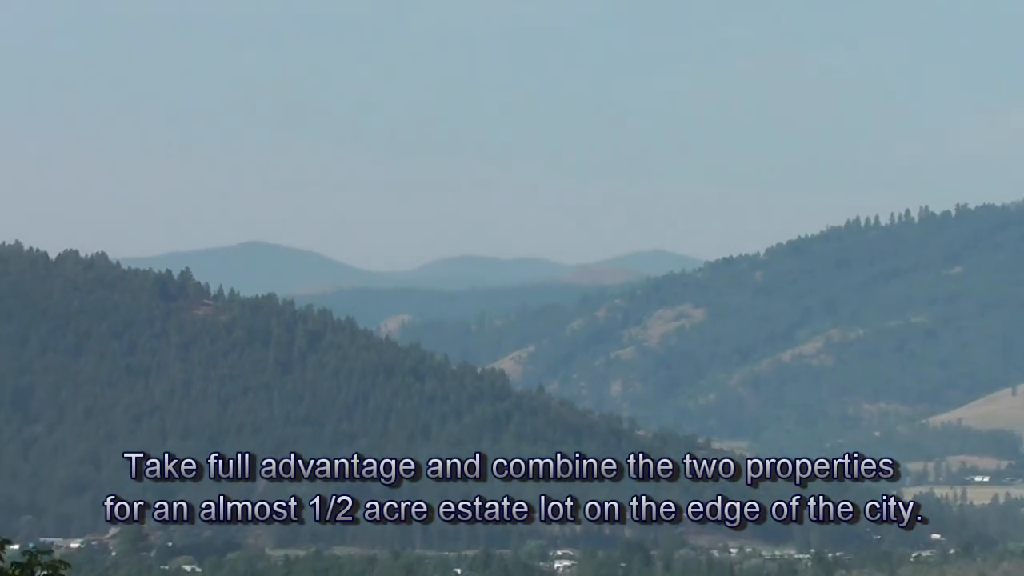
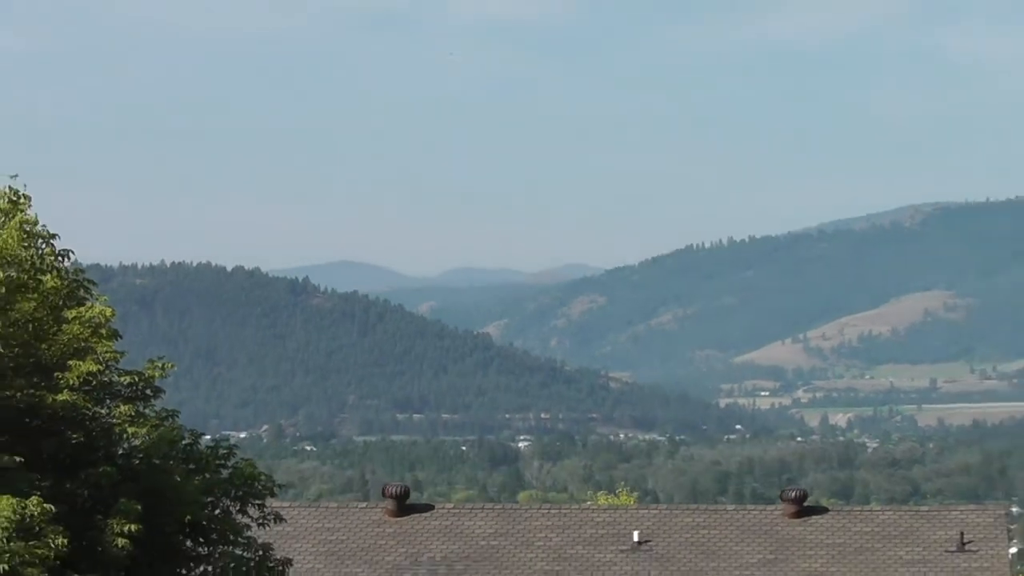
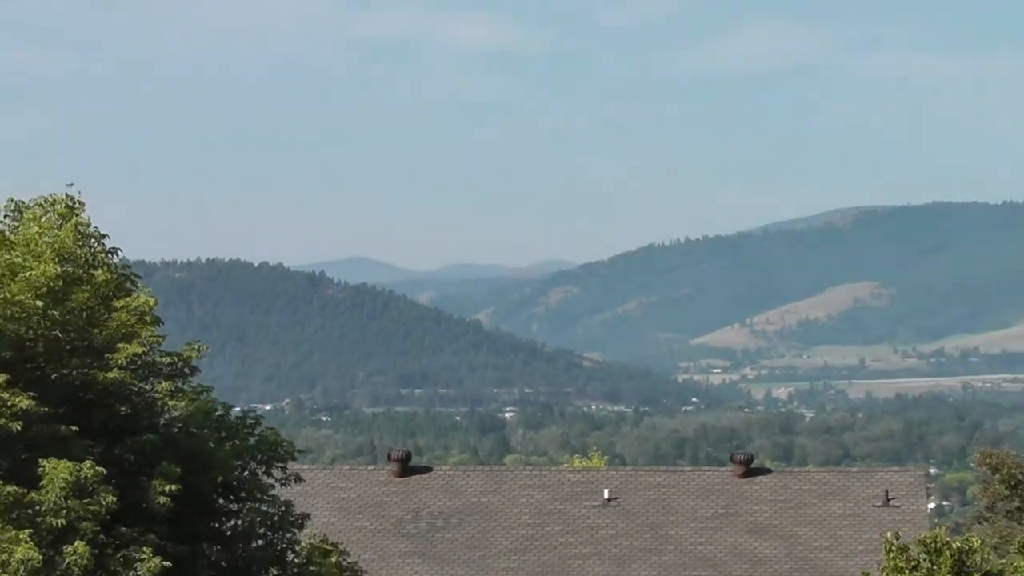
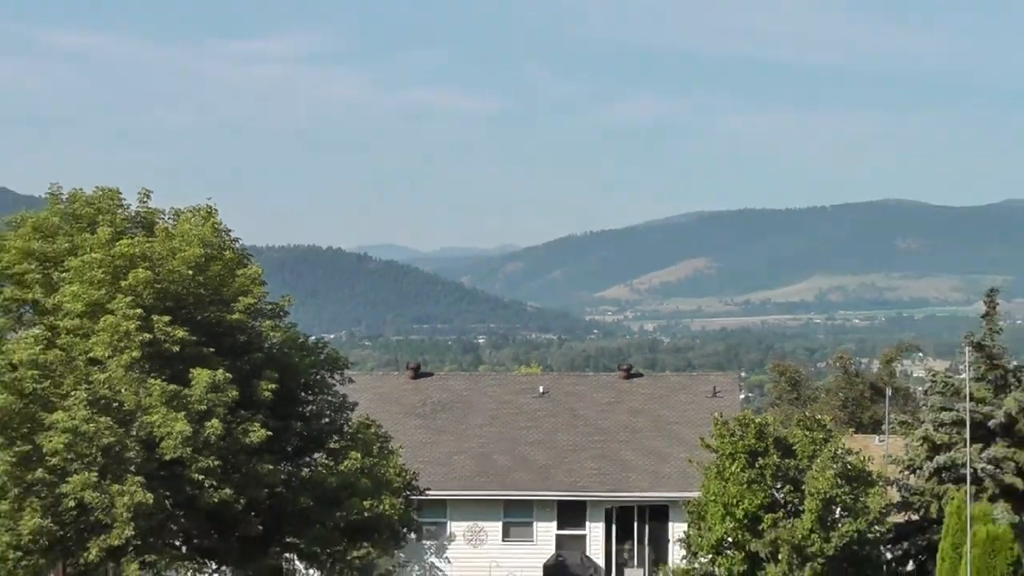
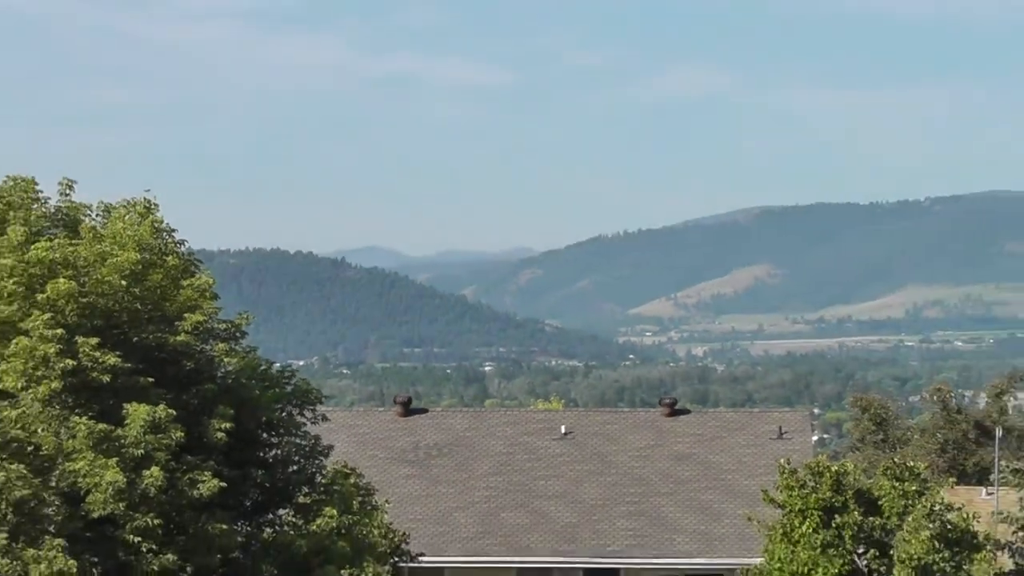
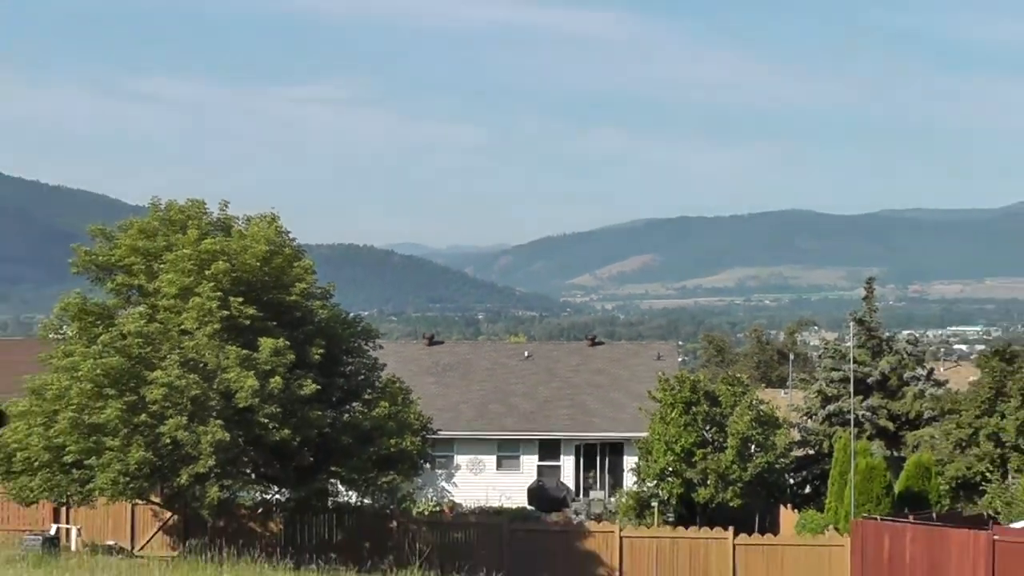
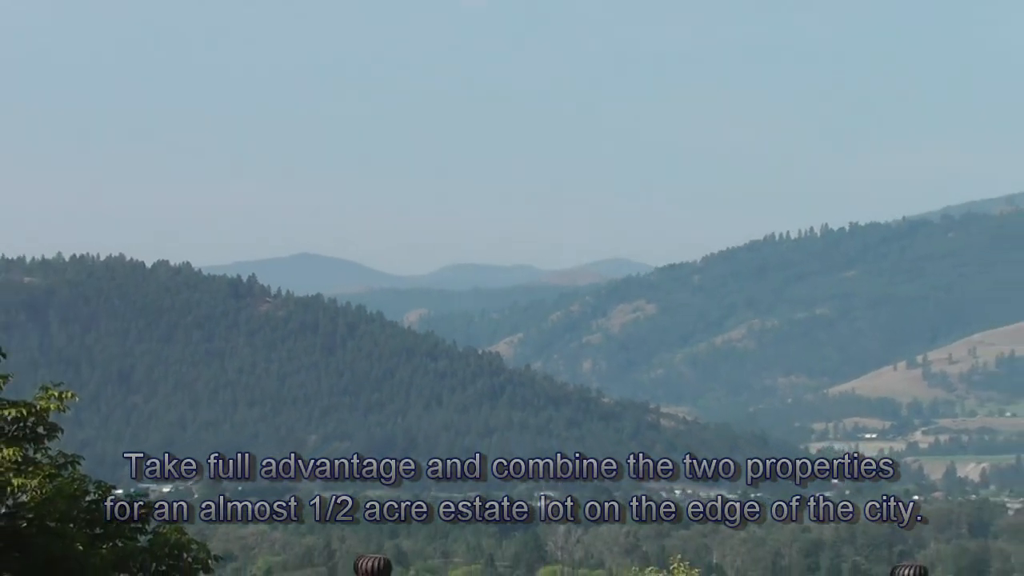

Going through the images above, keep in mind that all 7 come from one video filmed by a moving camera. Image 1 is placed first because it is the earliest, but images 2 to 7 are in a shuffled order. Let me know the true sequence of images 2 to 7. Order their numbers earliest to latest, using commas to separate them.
7, 2, 3, 5, 4, 6
